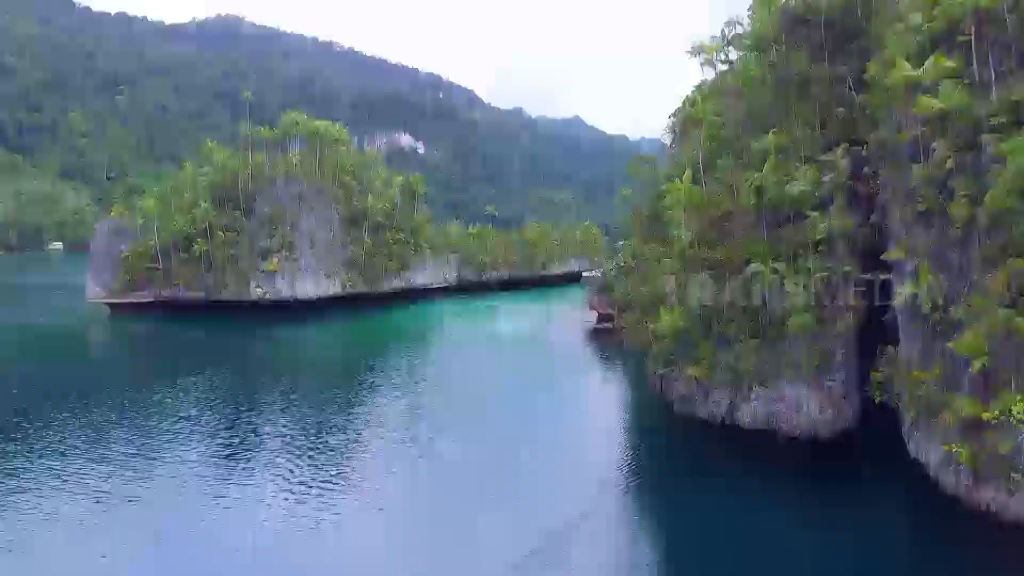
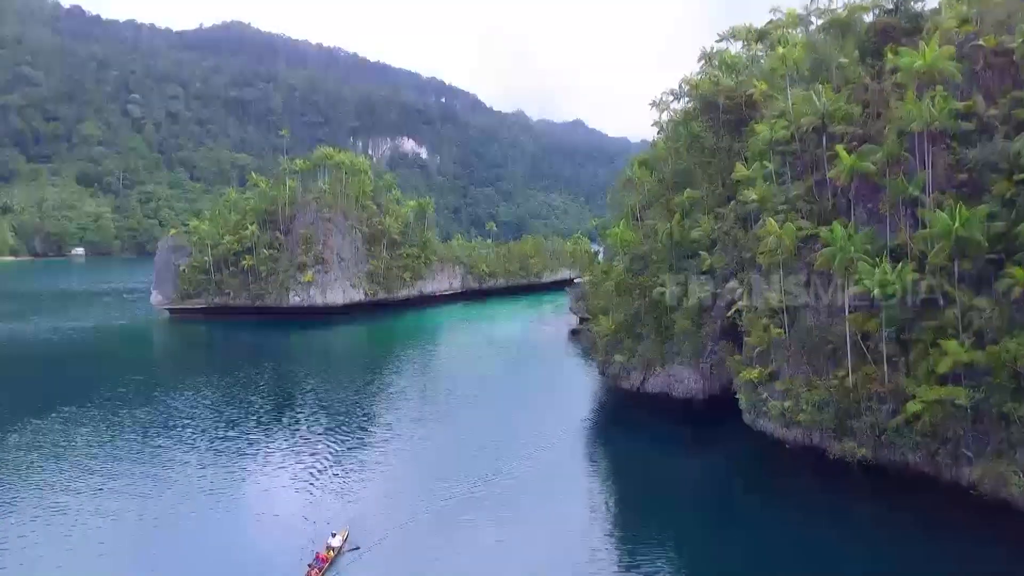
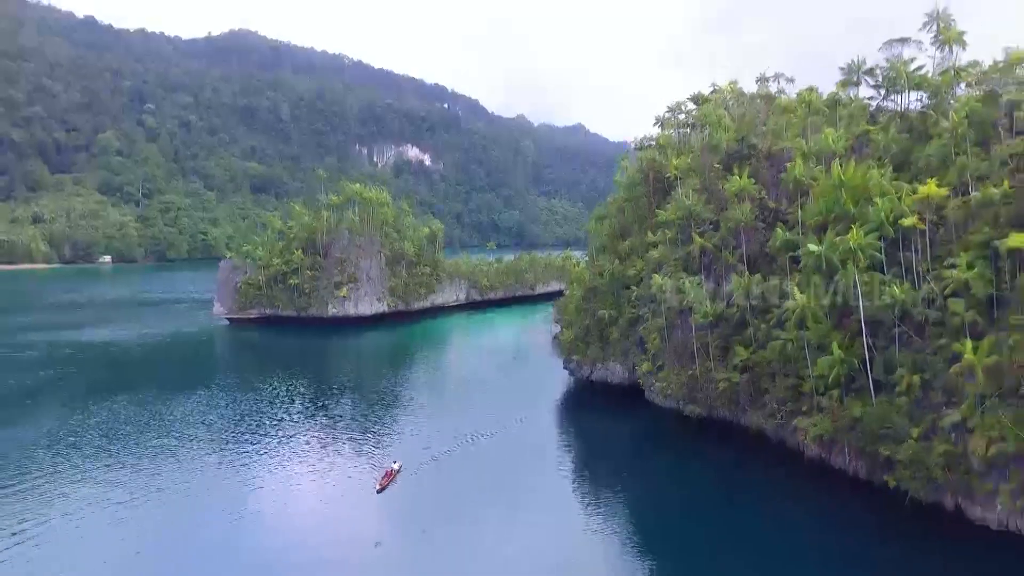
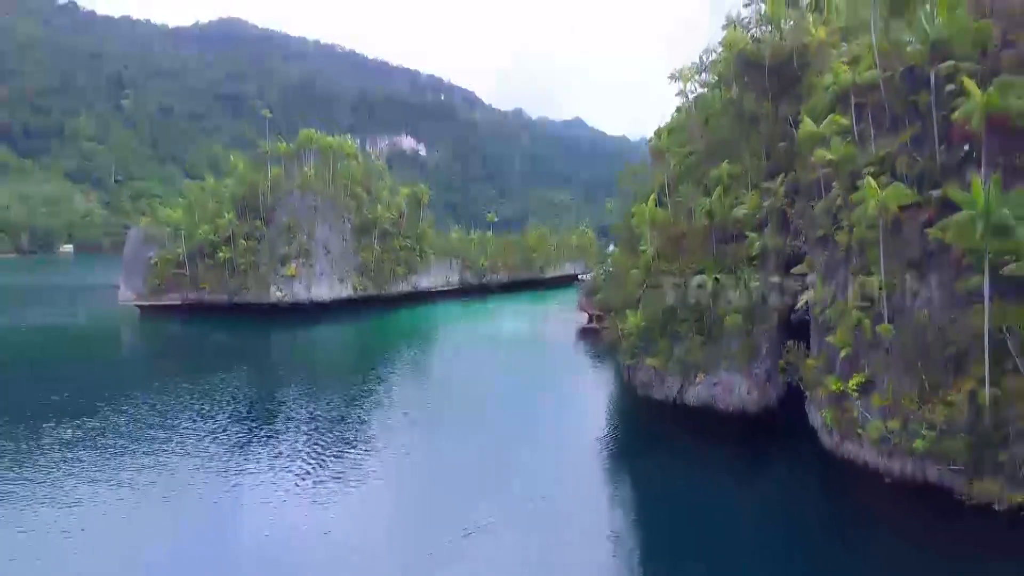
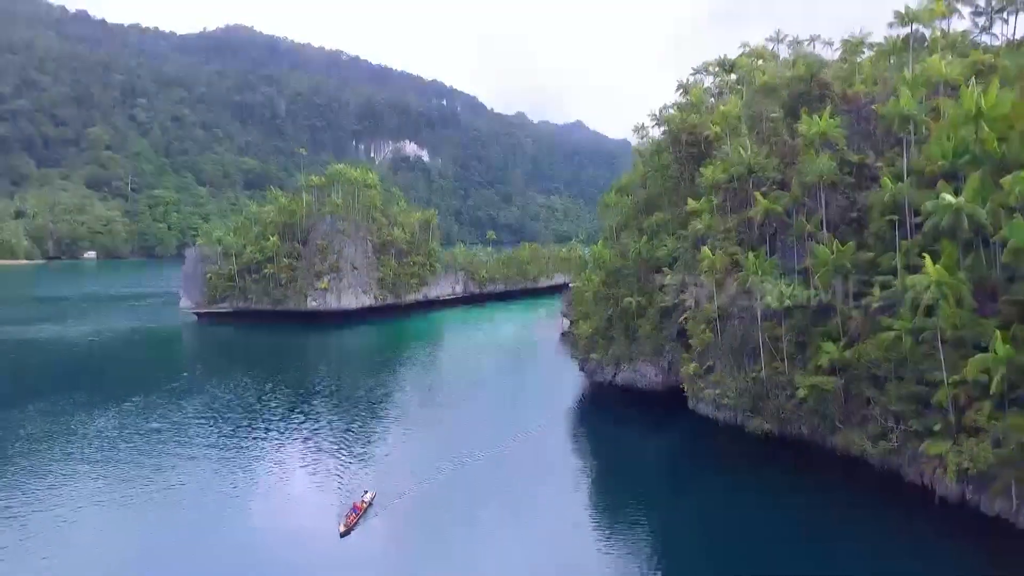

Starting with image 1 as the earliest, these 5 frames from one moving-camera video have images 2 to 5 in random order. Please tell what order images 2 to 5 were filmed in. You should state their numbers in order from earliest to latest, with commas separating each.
4, 2, 5, 3
